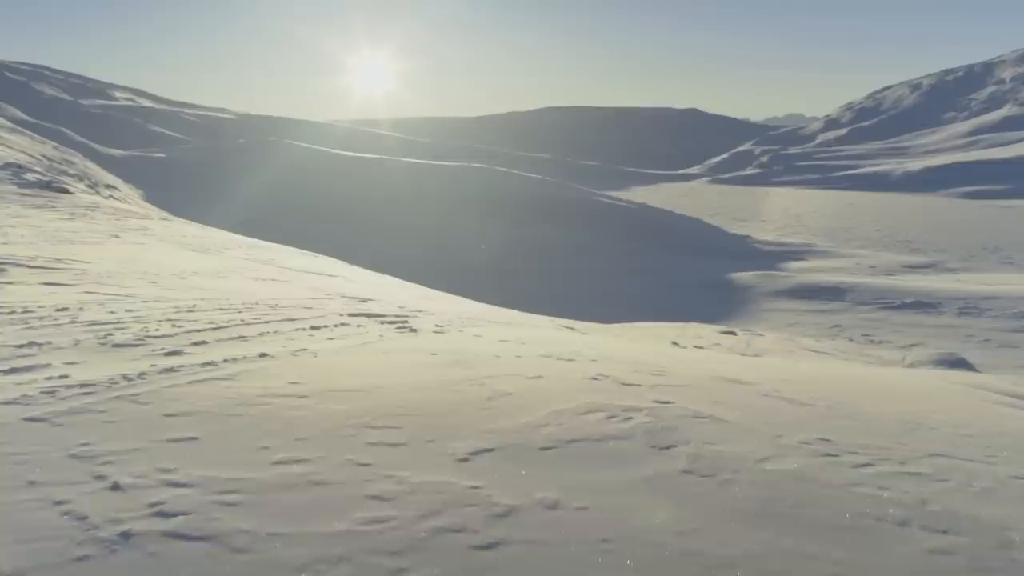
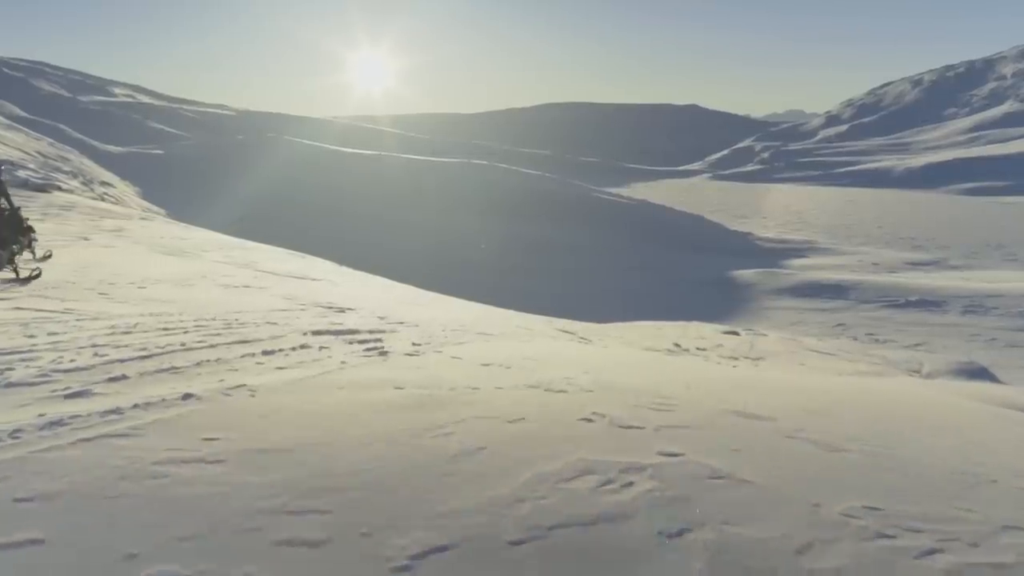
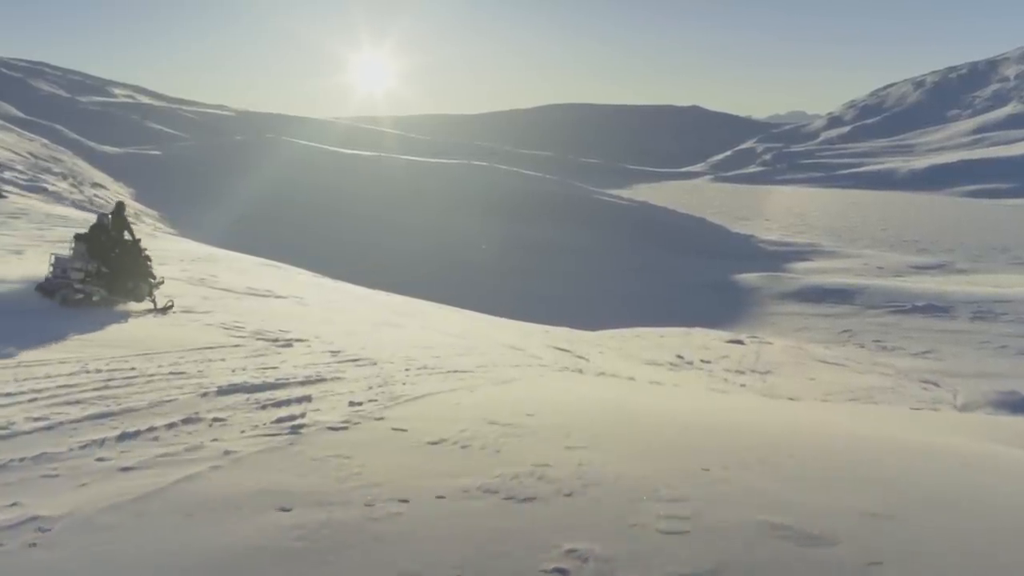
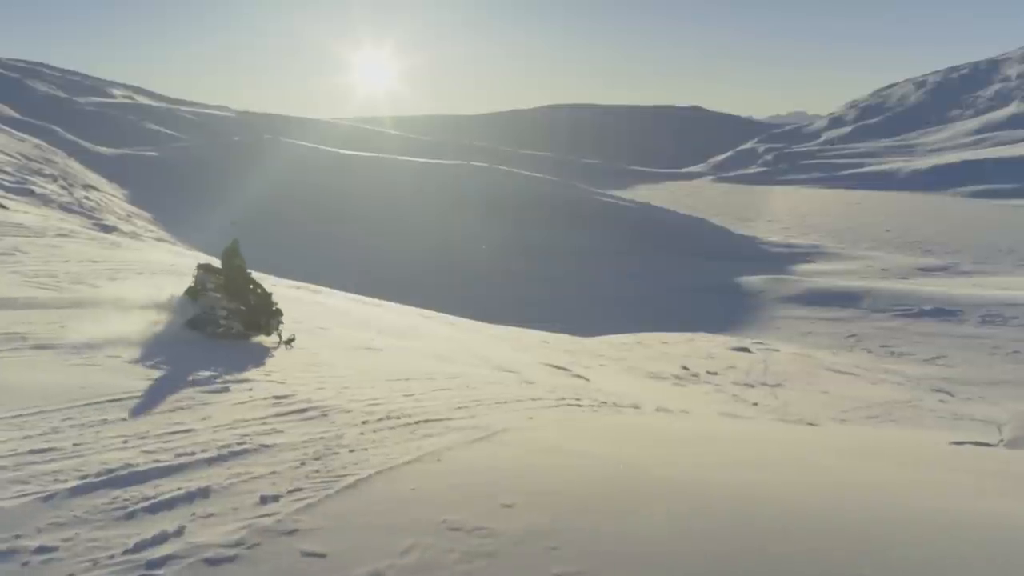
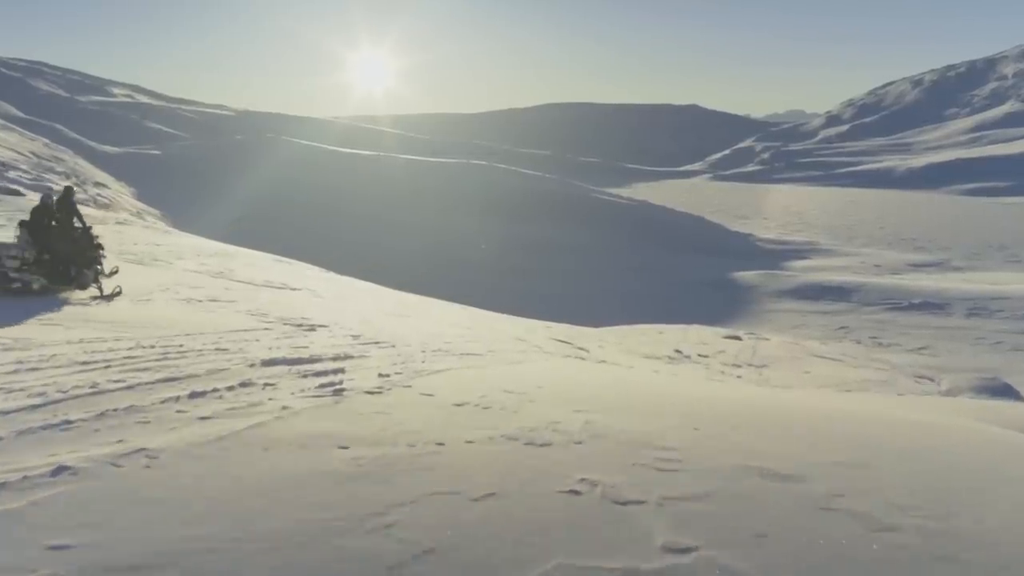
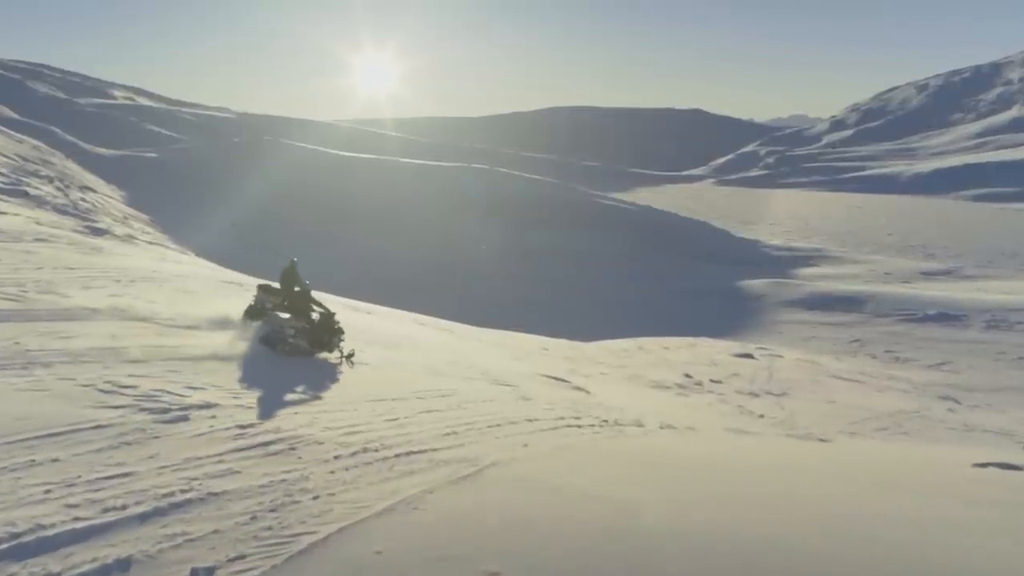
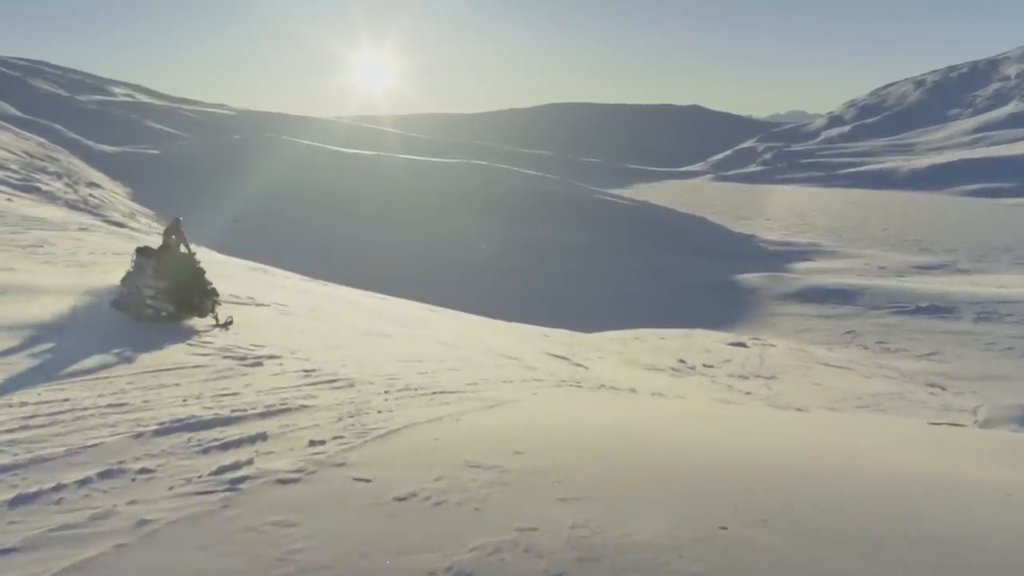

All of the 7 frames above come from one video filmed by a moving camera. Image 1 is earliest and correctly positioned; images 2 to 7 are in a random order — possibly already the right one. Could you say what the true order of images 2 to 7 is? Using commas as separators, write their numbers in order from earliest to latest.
2, 5, 3, 7, 4, 6
